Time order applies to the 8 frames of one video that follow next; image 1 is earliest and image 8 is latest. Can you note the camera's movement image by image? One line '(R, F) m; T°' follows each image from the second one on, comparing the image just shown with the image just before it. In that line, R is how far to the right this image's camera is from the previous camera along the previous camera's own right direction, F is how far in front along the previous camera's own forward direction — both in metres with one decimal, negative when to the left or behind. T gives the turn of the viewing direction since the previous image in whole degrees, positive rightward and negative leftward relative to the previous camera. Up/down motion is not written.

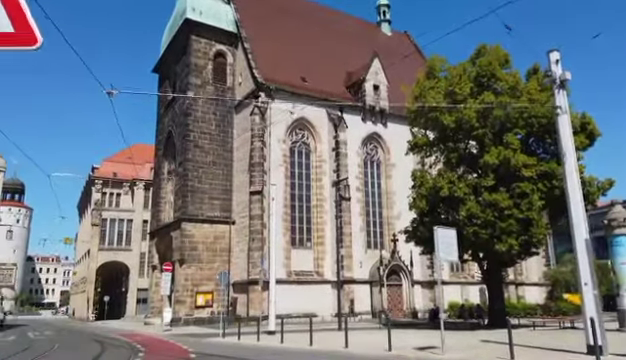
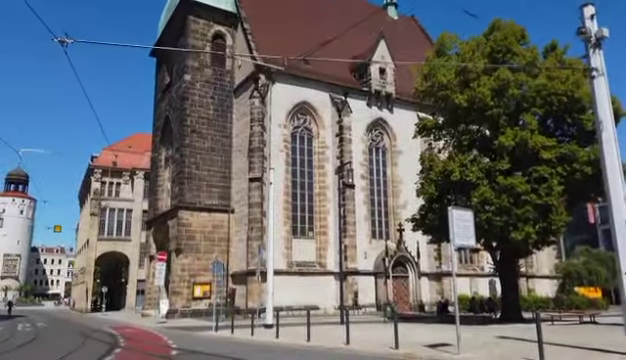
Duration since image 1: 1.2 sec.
(+0.2, +1.6) m; -1°
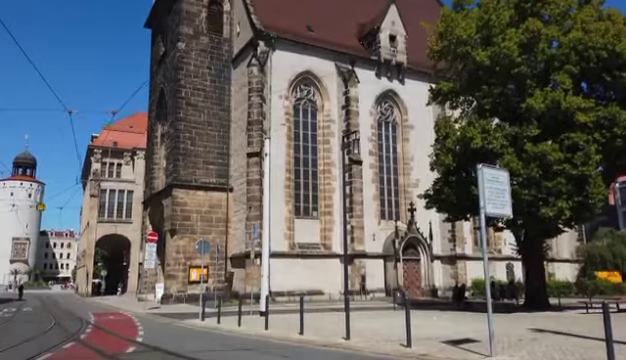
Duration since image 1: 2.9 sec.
(+0.4, +2.5) m; -1°
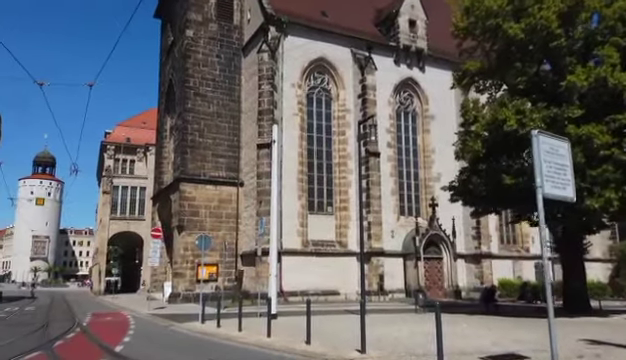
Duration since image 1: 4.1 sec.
(+0.2, +1.8) m; -2°
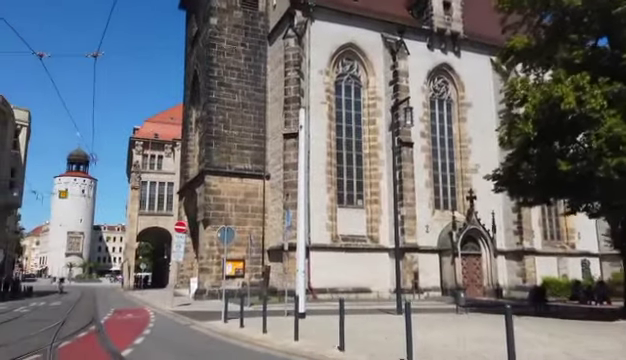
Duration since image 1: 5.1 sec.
(-0.1, +1.4) m; -4°
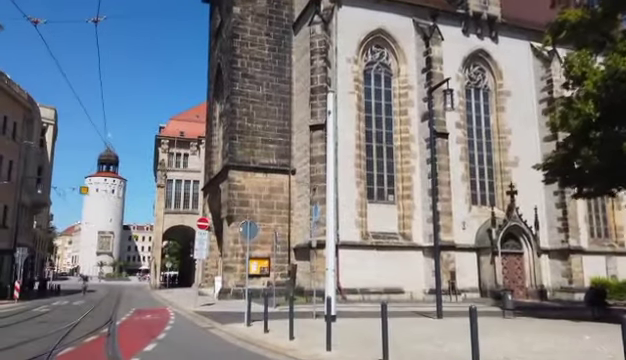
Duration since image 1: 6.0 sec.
(-0.1, +1.4) m; -3°
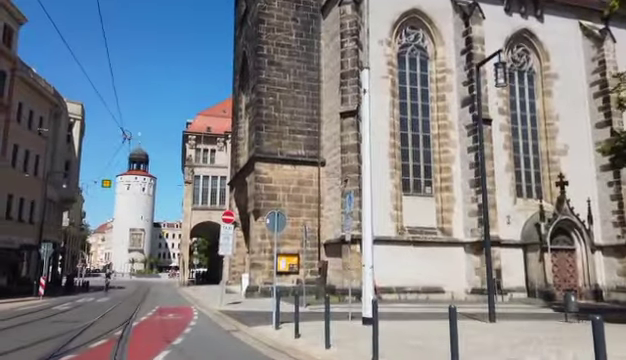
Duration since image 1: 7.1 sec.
(-0.2, +1.5) m; -3°
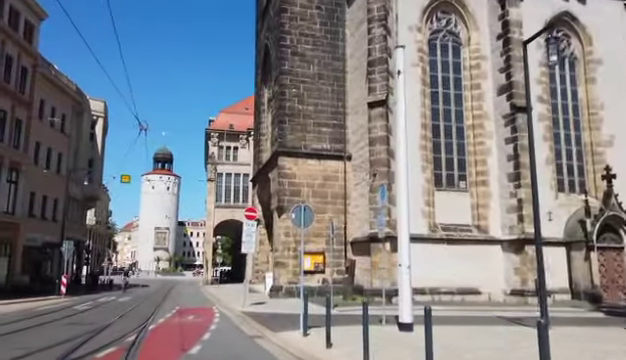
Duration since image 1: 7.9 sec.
(-0.2, +1.2) m; -3°
